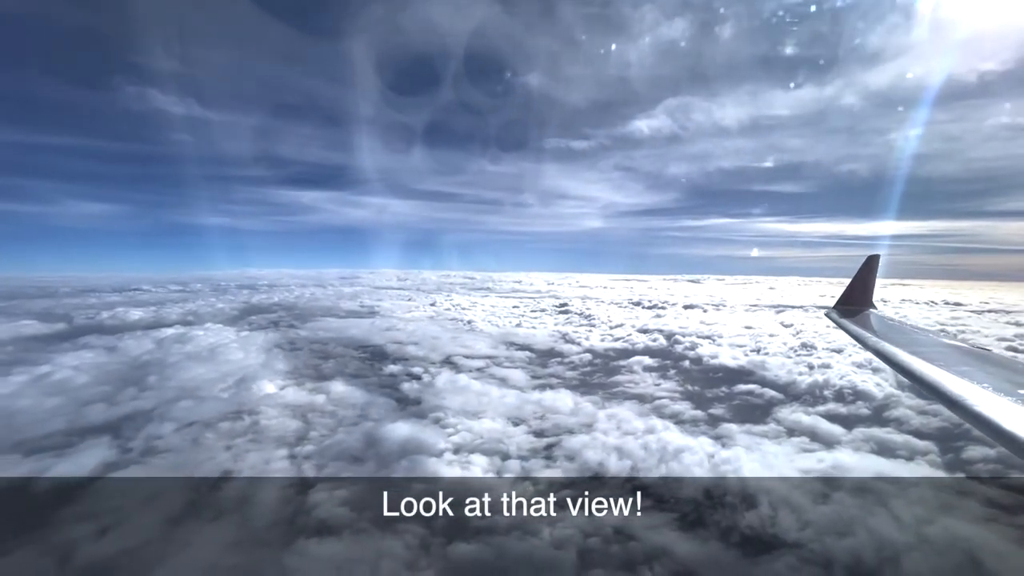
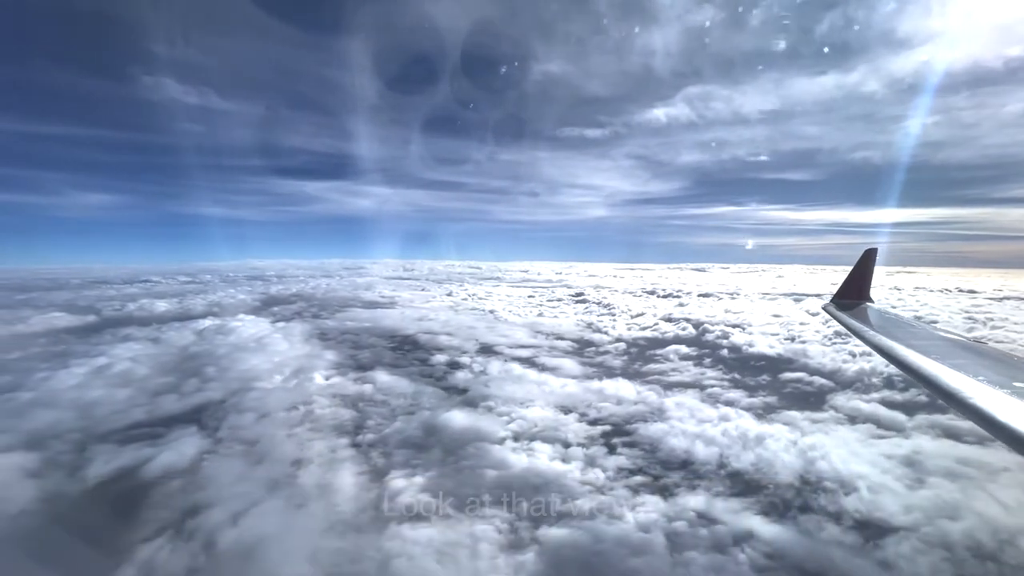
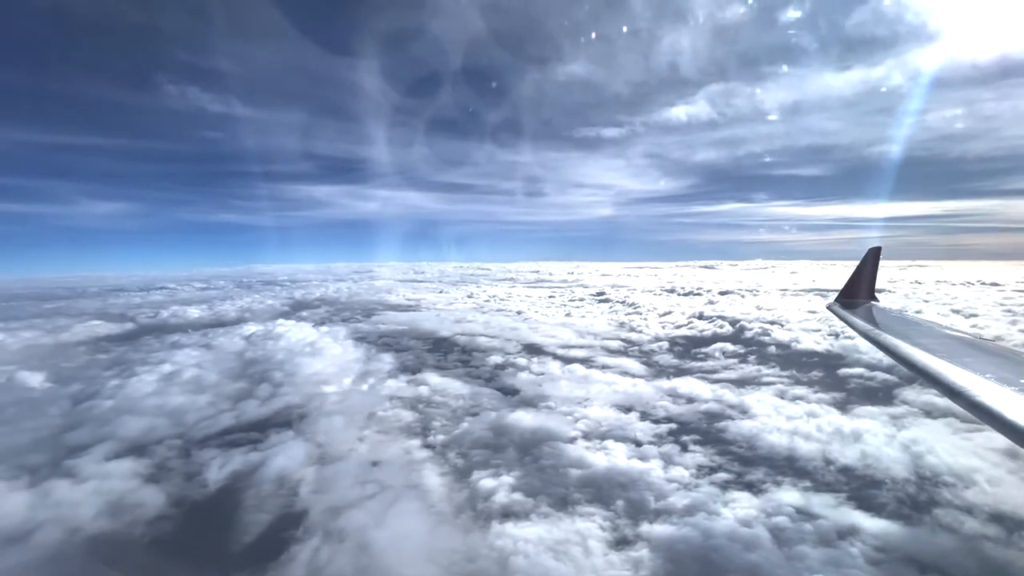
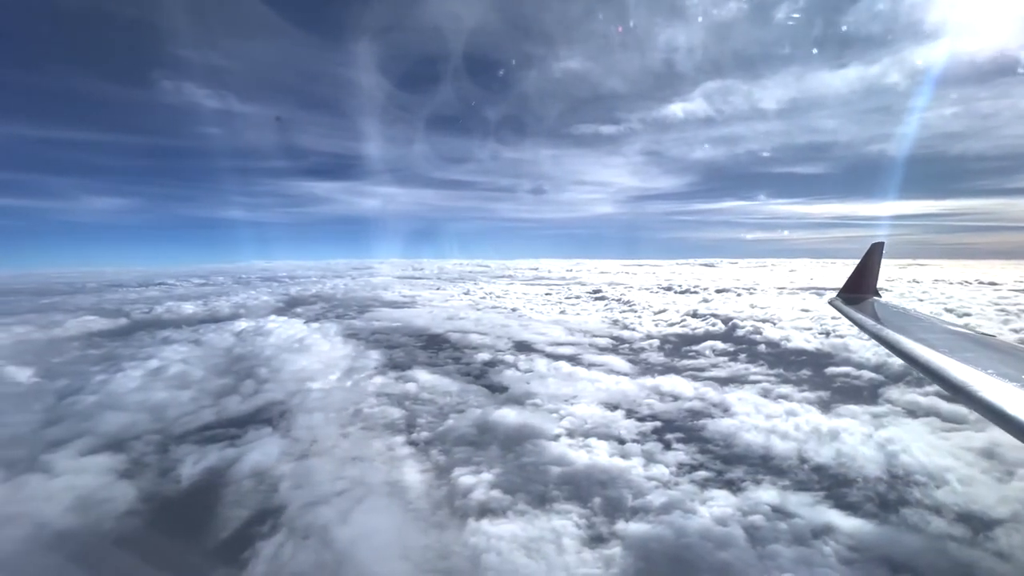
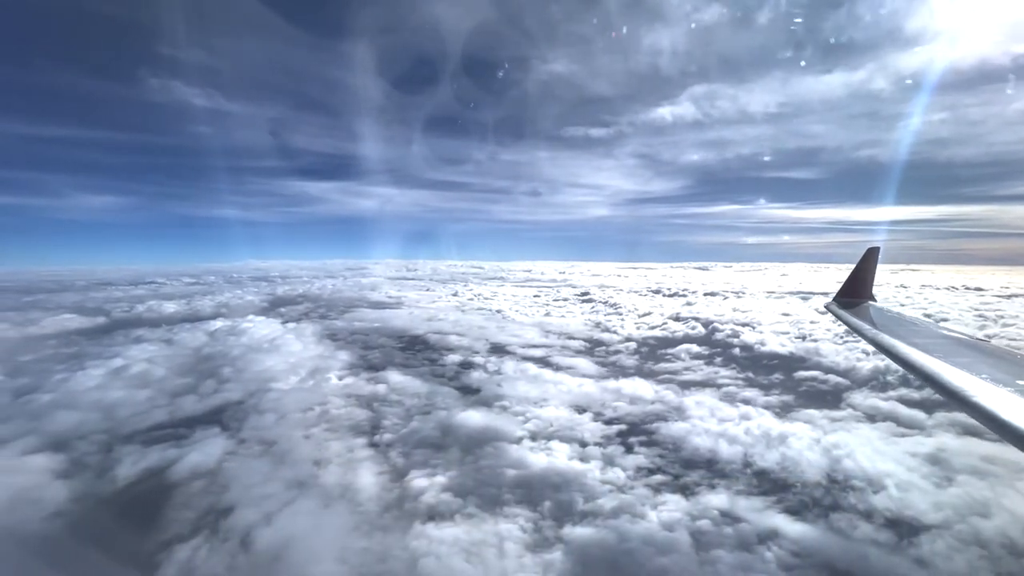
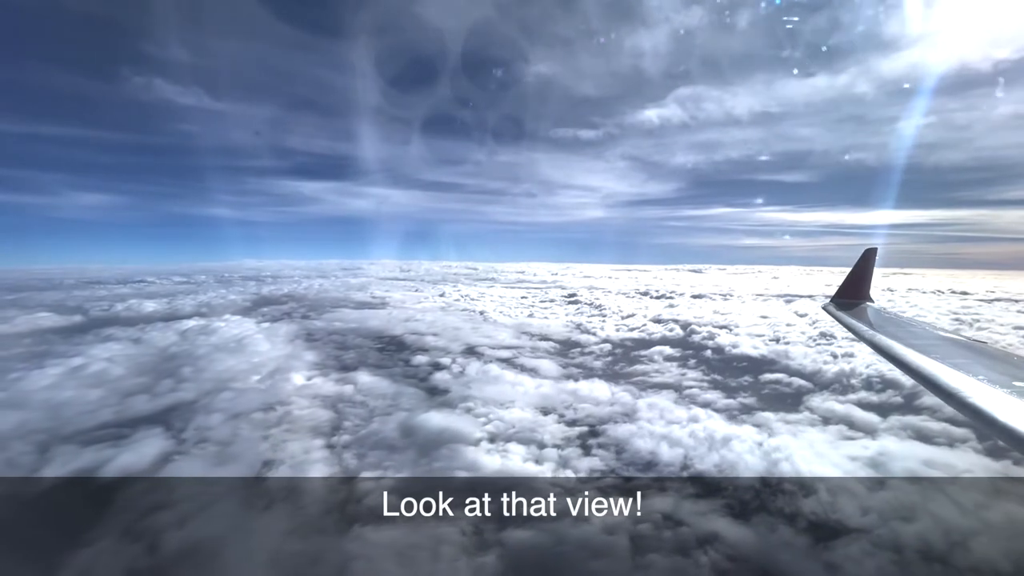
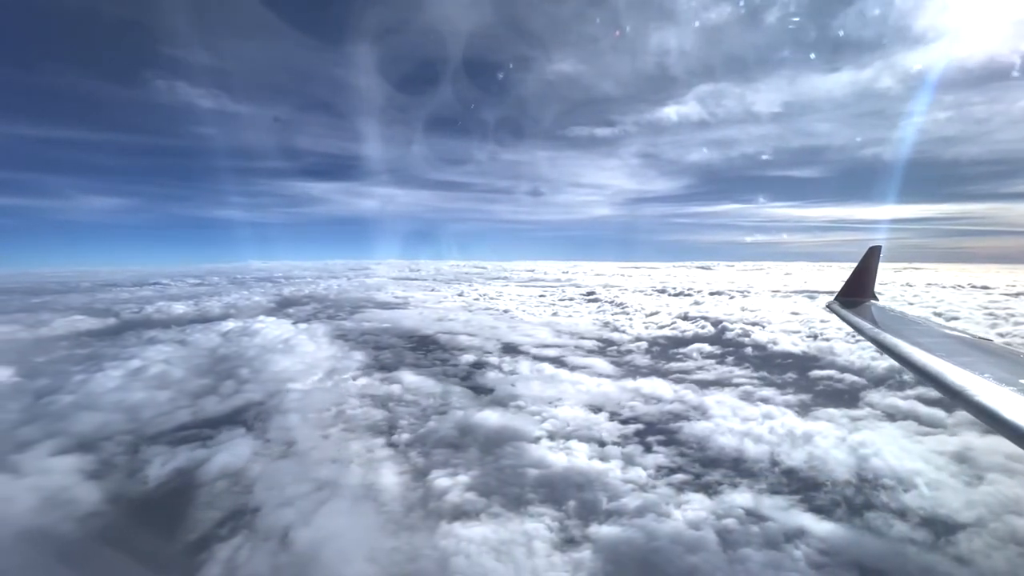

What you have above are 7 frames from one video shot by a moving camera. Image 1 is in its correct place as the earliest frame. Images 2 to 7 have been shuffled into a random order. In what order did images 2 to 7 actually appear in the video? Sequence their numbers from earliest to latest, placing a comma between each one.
6, 2, 5, 7, 4, 3
